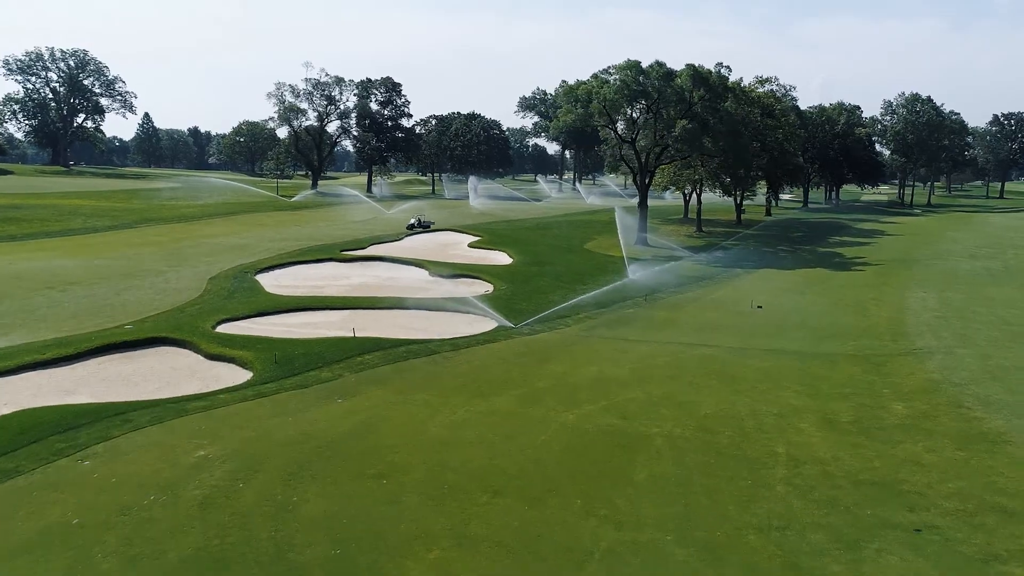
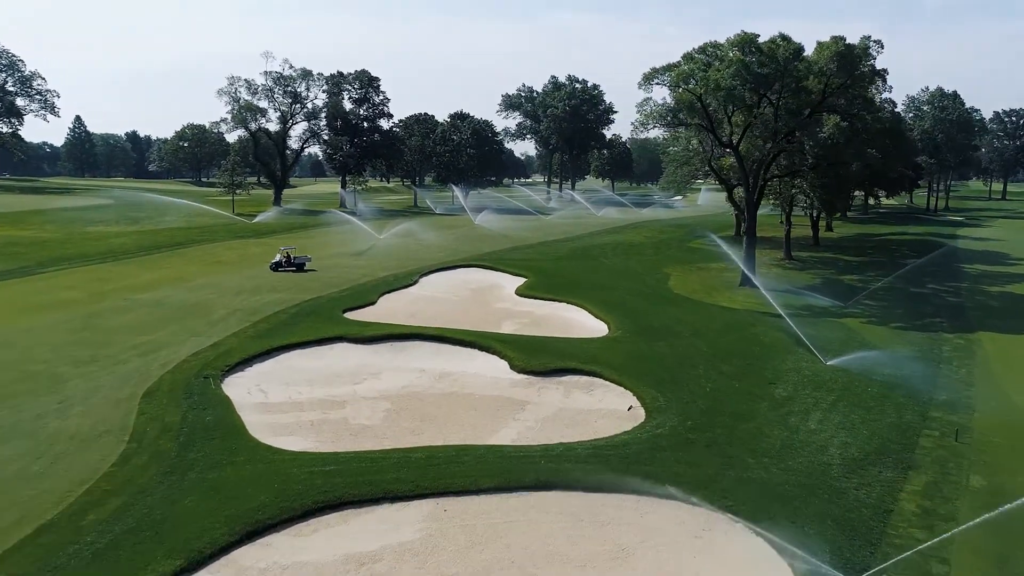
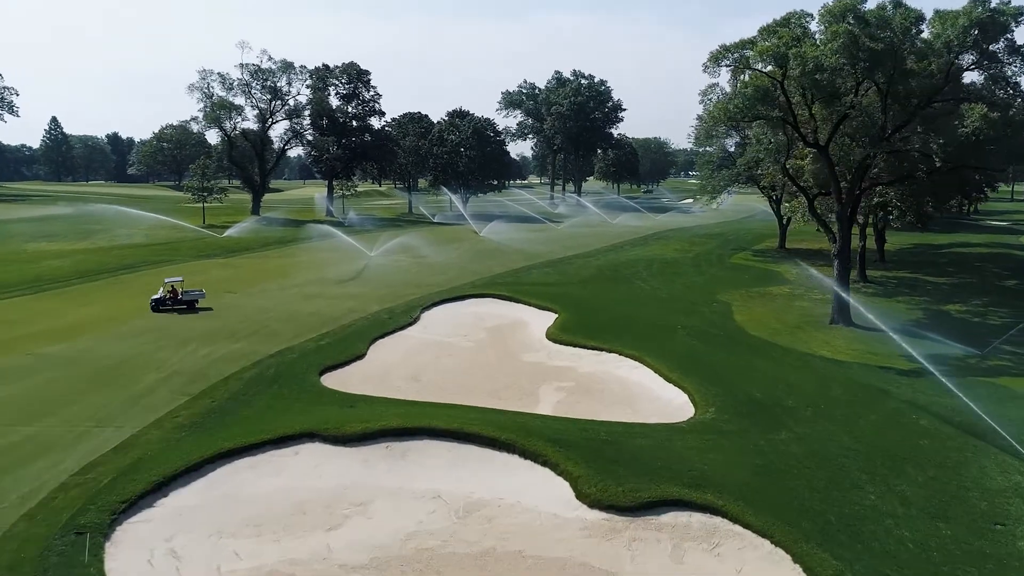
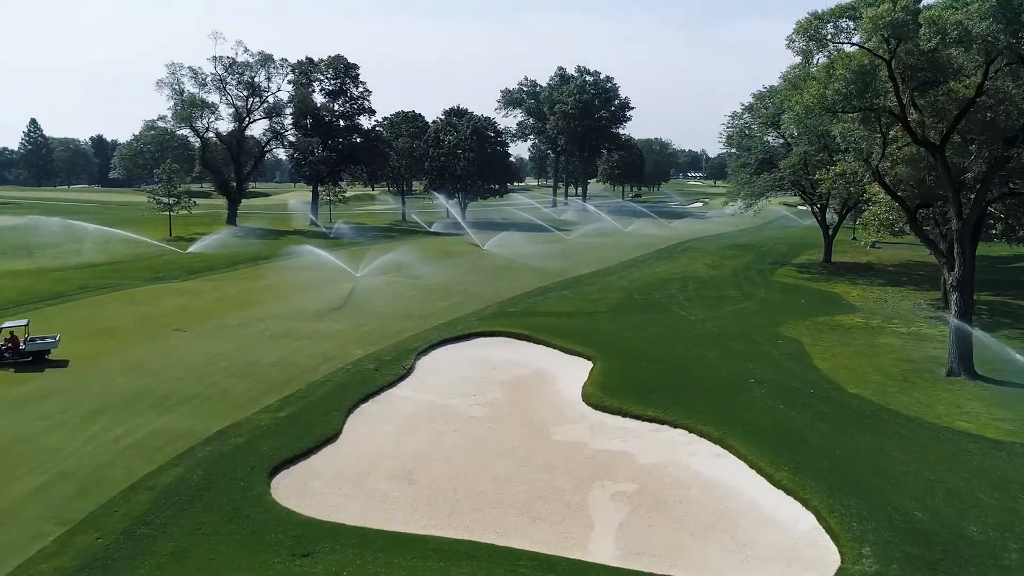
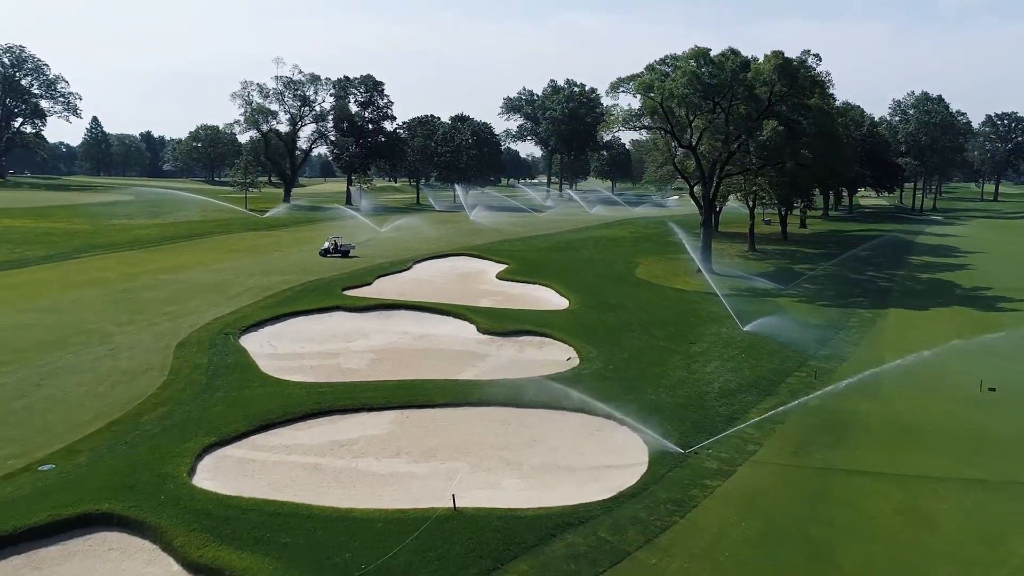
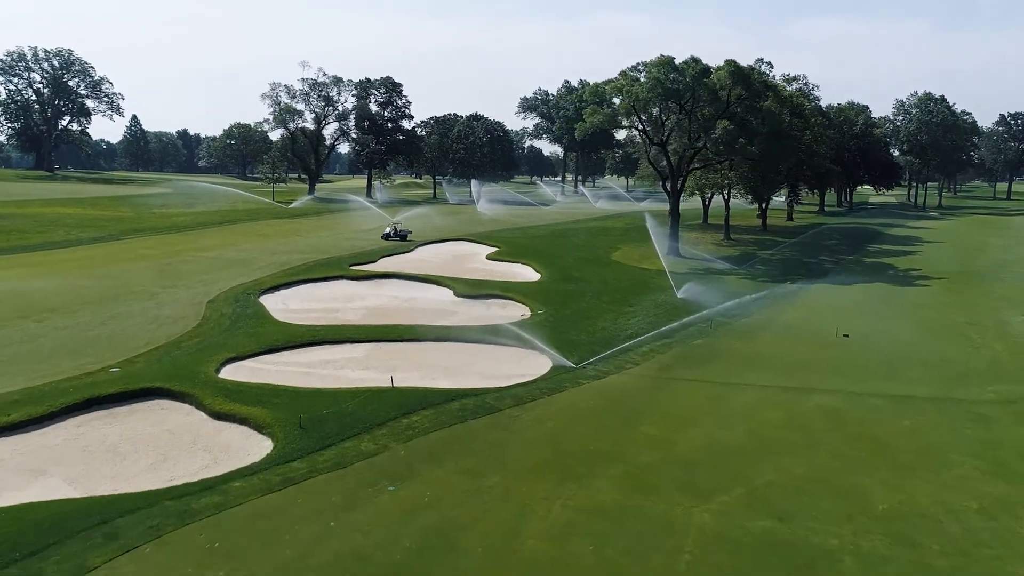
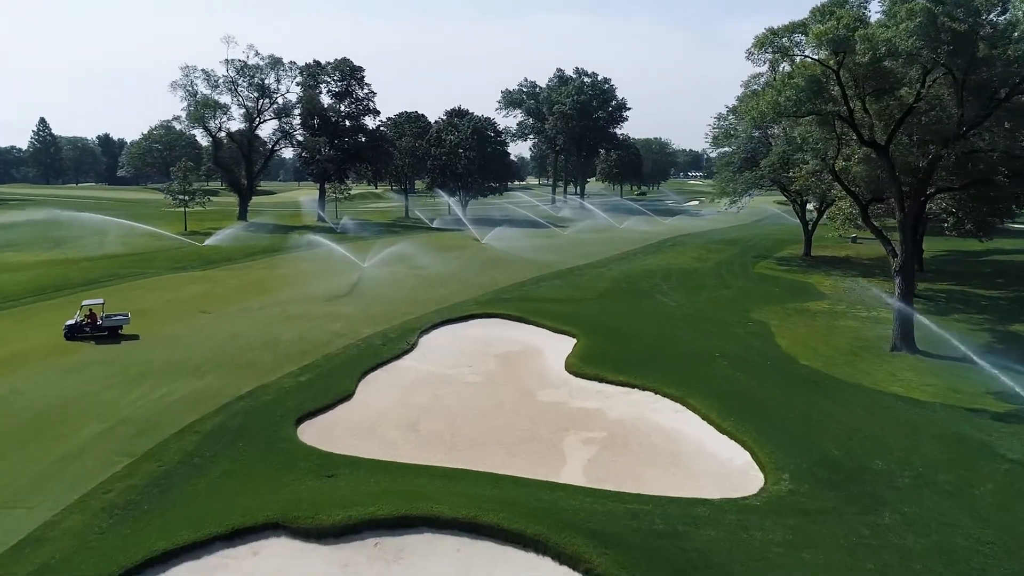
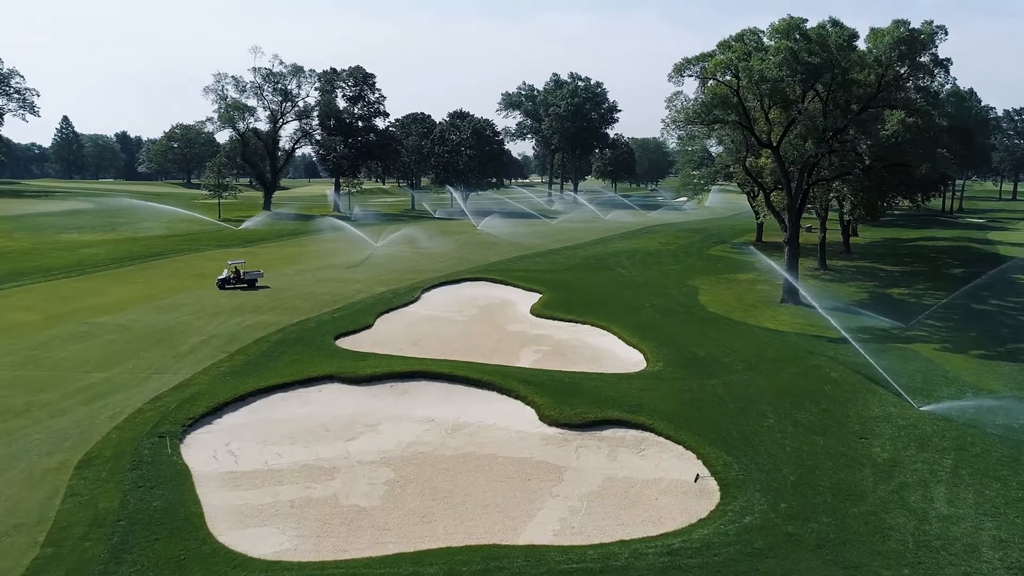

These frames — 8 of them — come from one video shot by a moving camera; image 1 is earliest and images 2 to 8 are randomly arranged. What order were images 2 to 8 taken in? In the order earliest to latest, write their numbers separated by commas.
6, 5, 2, 8, 3, 7, 4
